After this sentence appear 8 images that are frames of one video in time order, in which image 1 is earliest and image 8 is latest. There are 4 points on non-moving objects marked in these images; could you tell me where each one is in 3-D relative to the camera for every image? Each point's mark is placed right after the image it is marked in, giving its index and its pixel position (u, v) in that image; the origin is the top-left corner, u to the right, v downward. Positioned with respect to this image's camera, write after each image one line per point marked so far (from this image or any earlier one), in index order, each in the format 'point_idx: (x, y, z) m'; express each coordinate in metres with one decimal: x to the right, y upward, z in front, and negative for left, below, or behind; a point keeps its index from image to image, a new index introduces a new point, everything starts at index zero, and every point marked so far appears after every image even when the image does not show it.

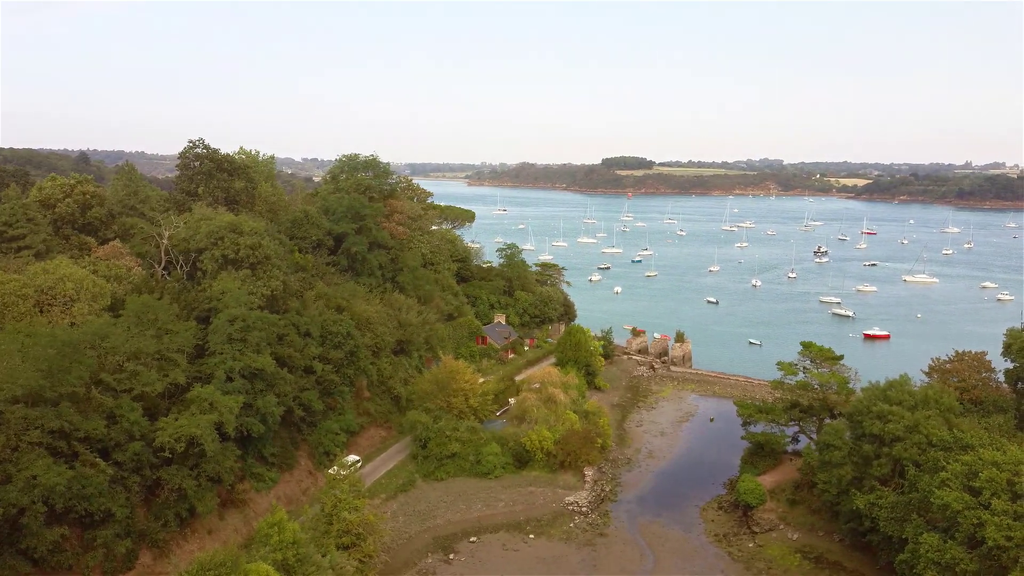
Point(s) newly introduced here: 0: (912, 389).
0: (+8.6, -2.2, +17.3) m
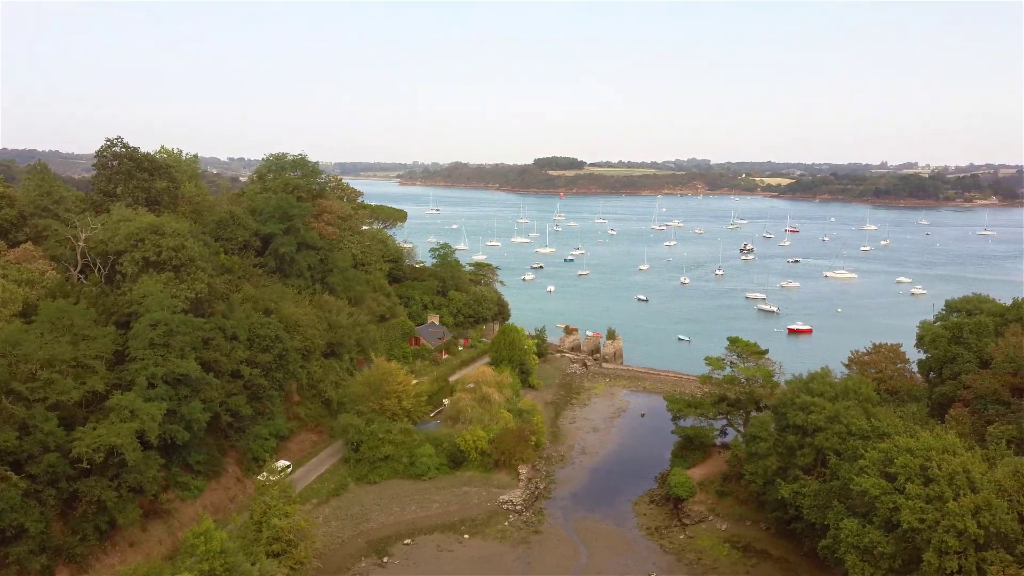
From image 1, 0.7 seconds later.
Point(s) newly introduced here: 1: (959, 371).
0: (+7.1, -2.1, +17.9) m
1: (+10.0, -1.9, +18.0) m
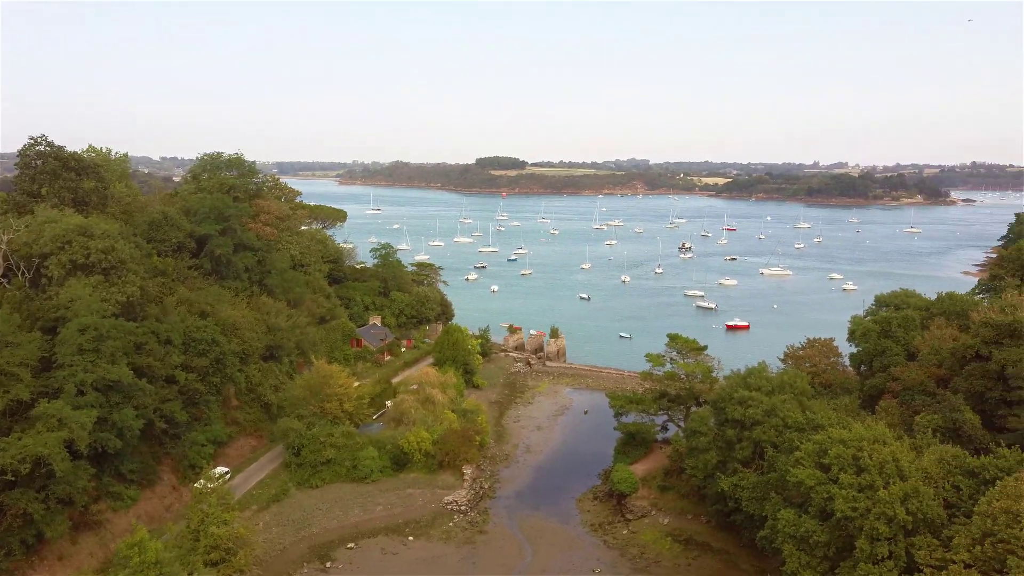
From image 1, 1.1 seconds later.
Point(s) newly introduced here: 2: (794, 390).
0: (+5.9, -2.0, +18.4) m
1: (+8.7, -1.7, +18.7) m
2: (+6.2, -2.2, +17.7) m
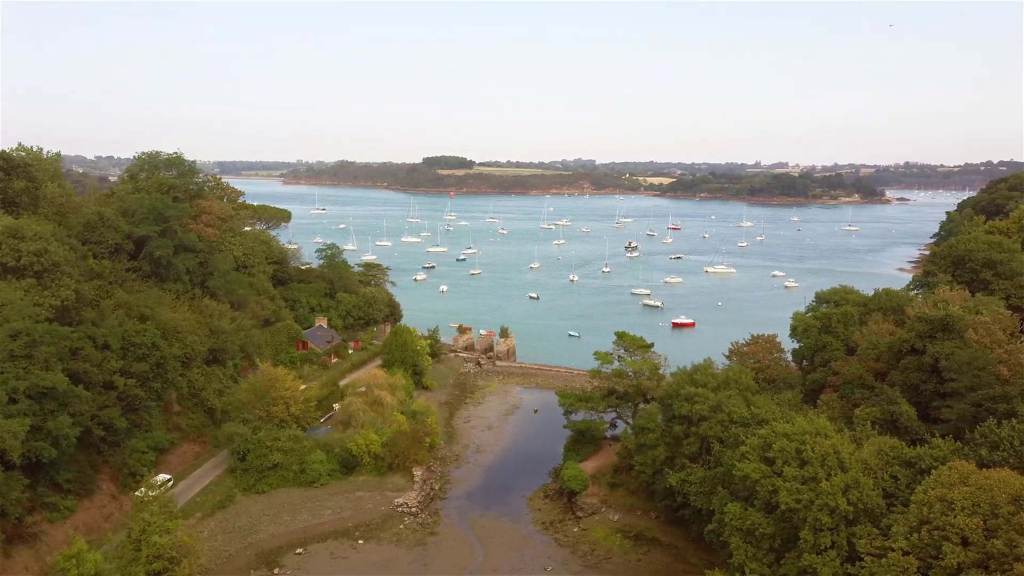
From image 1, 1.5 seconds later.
0: (+4.7, -1.9, +18.7) m
1: (+7.5, -1.7, +19.2) m
2: (+5.1, -2.2, +18.0) m
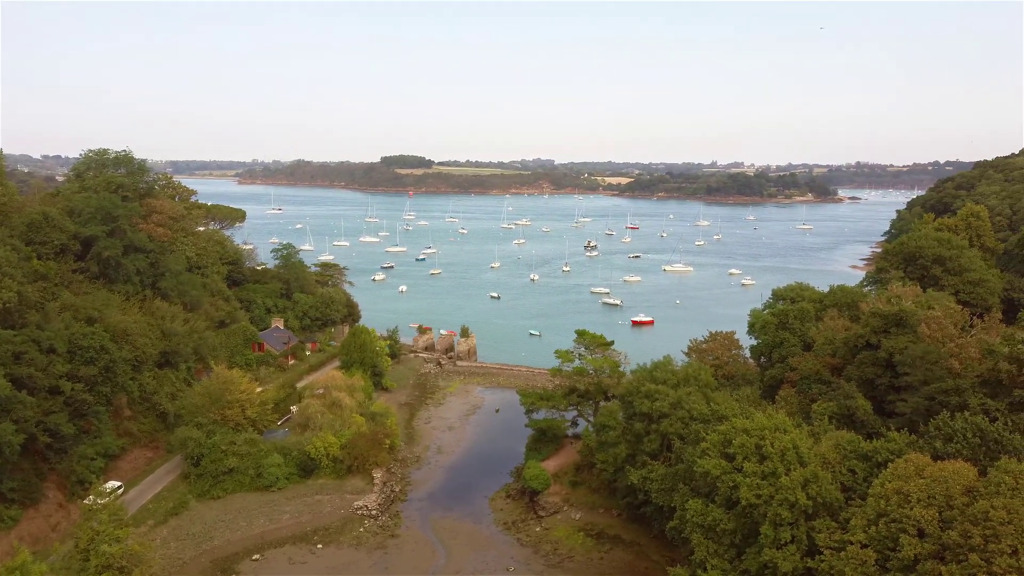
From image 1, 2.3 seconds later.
0: (+3.8, -1.9, +18.8) m
1: (+6.6, -1.6, +19.4) m
2: (+4.2, -2.1, +18.1) m
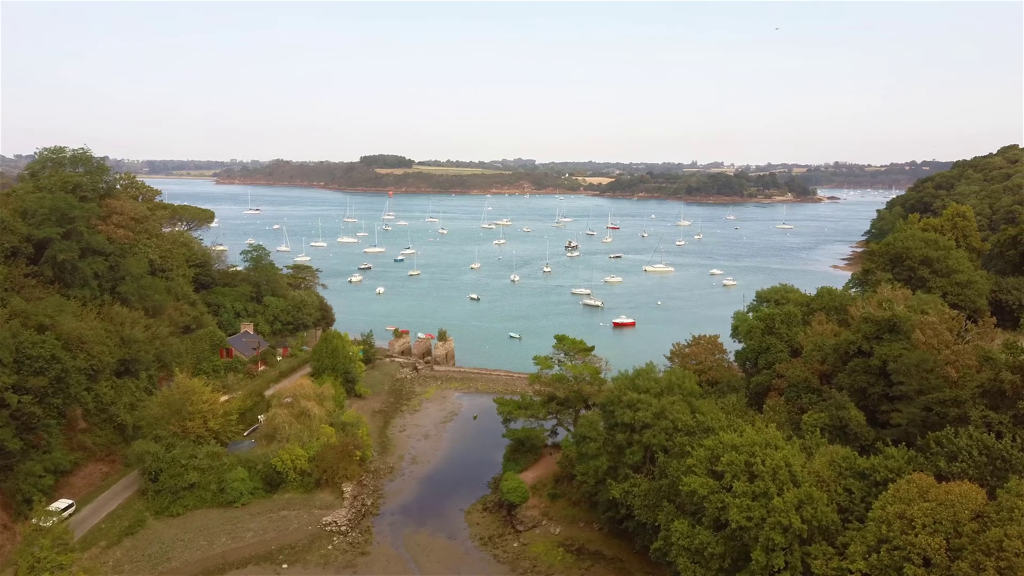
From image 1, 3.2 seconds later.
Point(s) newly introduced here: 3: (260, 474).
0: (+3.2, -2.0, +17.9) m
1: (+6.0, -1.7, +18.6) m
2: (+3.7, -2.2, +17.3) m
3: (-6.3, -4.6, +20.0) m
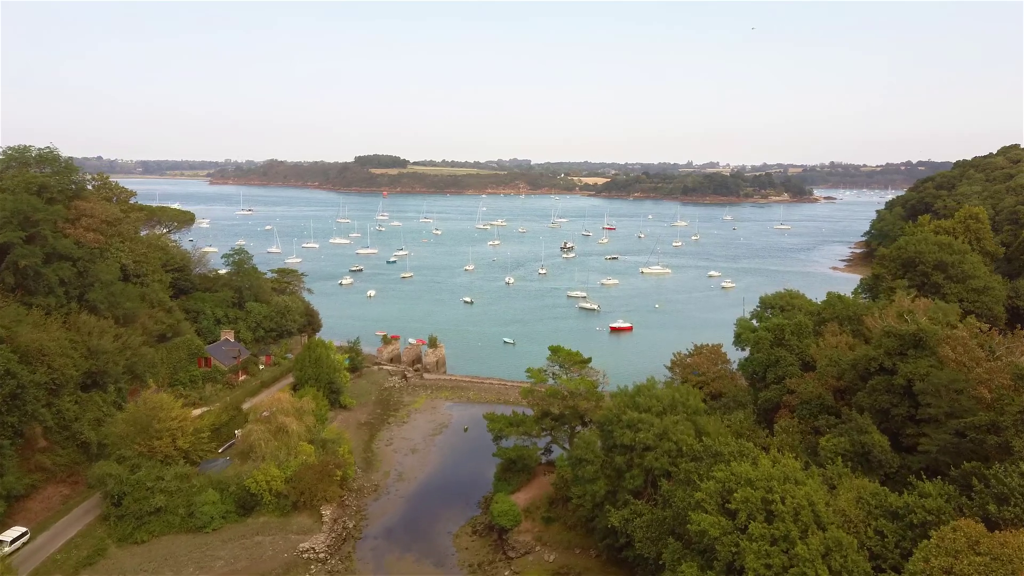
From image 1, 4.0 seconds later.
0: (+3.0, -2.2, +16.6) m
1: (+5.8, -1.9, +17.3) m
2: (+3.5, -2.4, +16.0) m
3: (-6.5, -4.8, +18.7) m
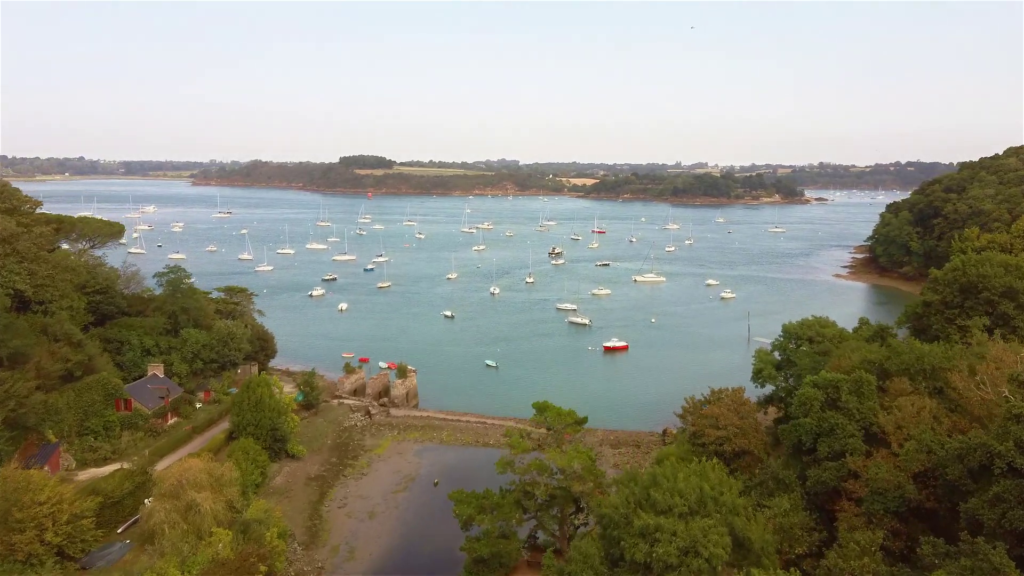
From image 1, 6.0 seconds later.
0: (+2.6, -2.9, +12.4) m
1: (+5.4, -2.6, +13.1) m
2: (+3.0, -3.2, +11.8) m
3: (-7.0, -5.6, +14.3) m
